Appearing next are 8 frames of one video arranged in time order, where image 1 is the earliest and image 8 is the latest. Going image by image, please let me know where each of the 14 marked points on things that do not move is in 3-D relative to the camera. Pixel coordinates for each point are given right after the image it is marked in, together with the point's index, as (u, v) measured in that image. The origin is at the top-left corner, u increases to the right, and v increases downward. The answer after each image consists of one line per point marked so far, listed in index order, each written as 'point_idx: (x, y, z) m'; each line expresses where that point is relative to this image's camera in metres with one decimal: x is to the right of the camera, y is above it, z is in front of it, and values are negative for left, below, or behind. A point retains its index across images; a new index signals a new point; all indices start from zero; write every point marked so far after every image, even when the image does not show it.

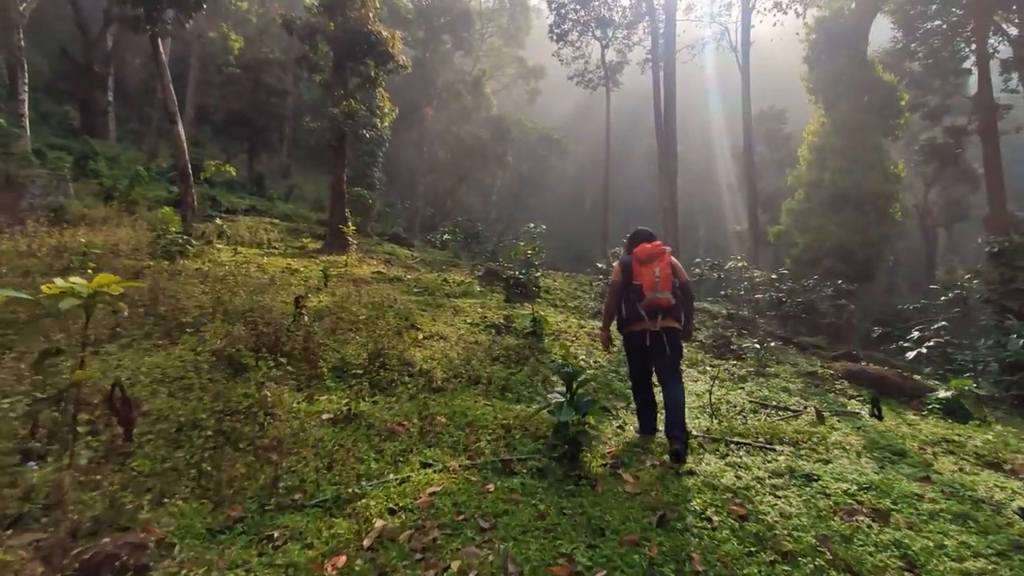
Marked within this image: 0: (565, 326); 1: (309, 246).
0: (+0.8, -0.6, +8.4) m
1: (-5.1, +1.1, +14.0) m
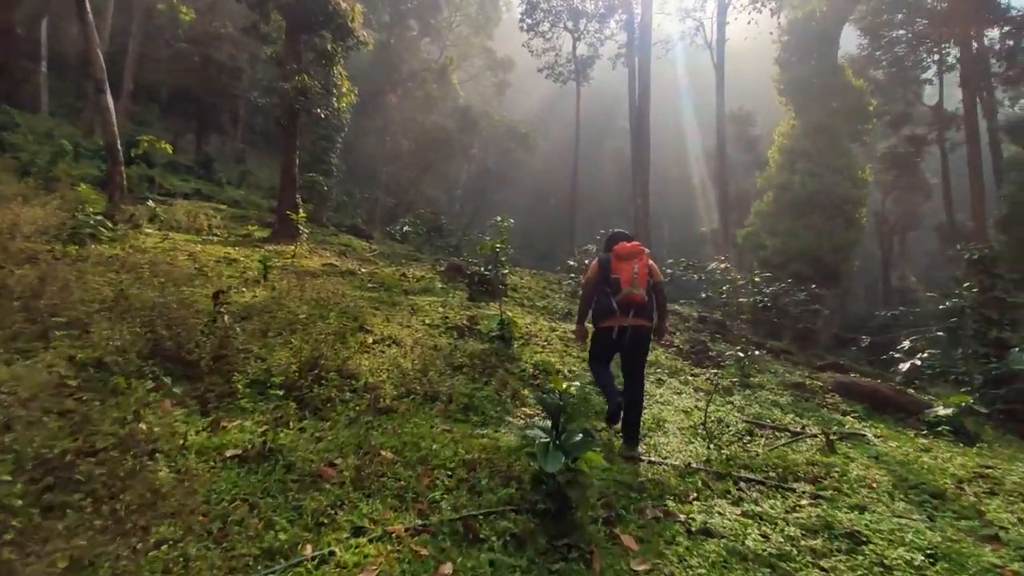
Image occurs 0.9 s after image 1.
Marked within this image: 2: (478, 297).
0: (+0.4, -0.6, +7.6) m
1: (-5.9, +1.3, +12.8) m
2: (-0.6, -0.2, +9.4) m
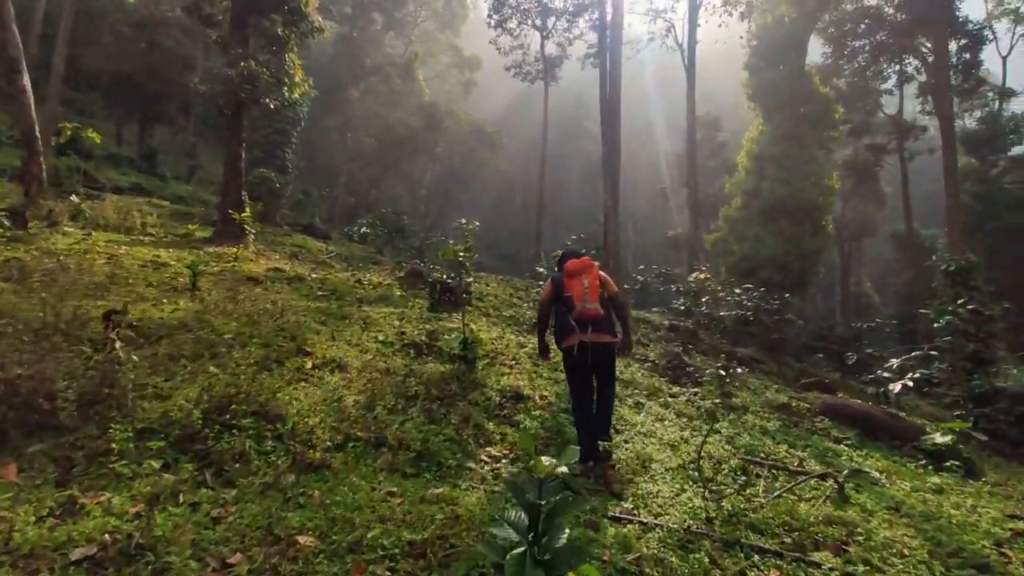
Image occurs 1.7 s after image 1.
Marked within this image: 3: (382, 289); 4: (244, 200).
0: (-0.1, -0.7, +6.9) m
1: (-6.7, +1.2, +11.7) m
2: (-1.2, -0.3, +8.7) m
3: (-2.3, 0.0, +9.5) m
4: (-5.8, +1.9, +11.9) m
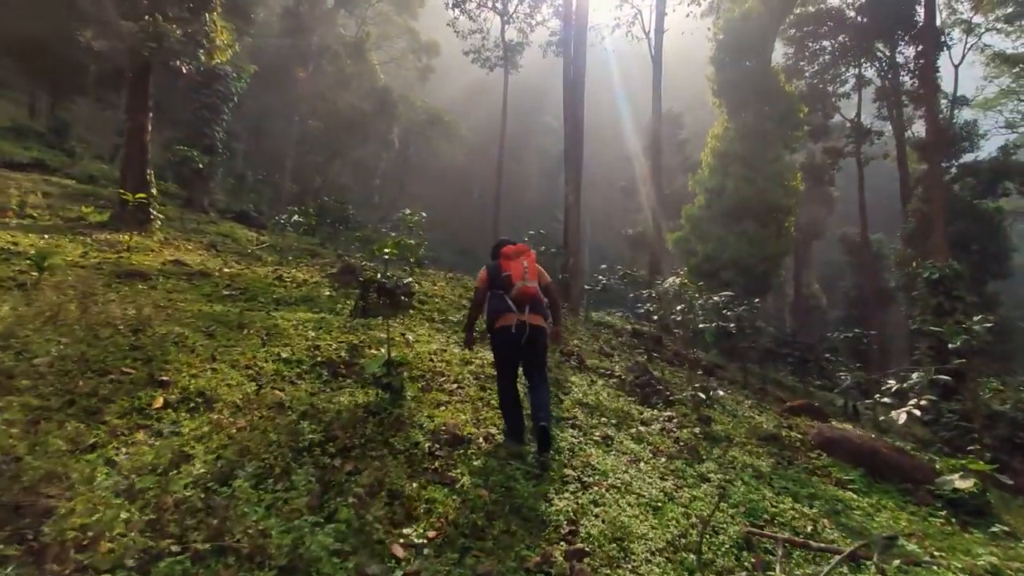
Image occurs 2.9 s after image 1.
0: (-0.7, -0.8, +5.7) m
1: (-7.6, +1.3, +9.9) m
2: (-1.9, -0.3, +7.4) m
3: (-3.0, 0.0, +8.1) m
4: (-6.7, +2.0, +10.2) m
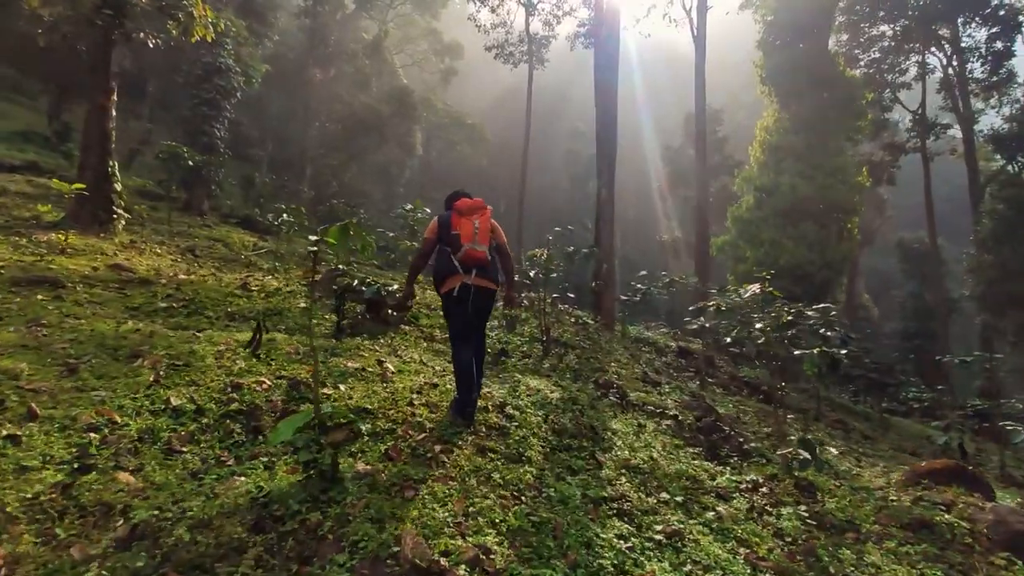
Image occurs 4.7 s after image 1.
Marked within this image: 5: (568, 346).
0: (-0.6, -0.8, +4.0) m
1: (-7.2, +1.1, +8.5) m
2: (-1.7, -0.4, +5.7) m
3: (-2.8, -0.1, +6.5) m
4: (-6.3, +1.8, +8.8) m
5: (+0.8, -0.8, +7.6) m
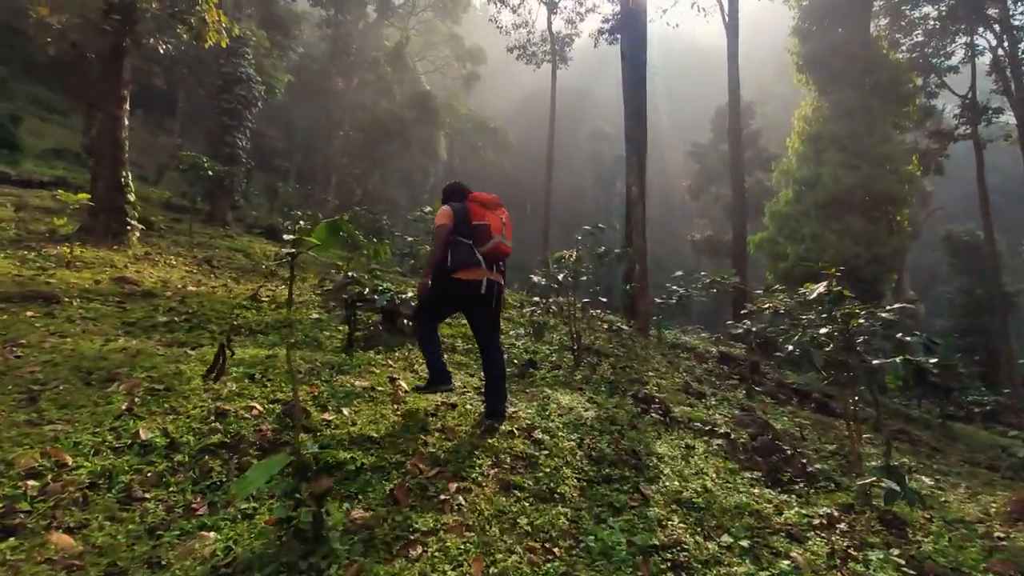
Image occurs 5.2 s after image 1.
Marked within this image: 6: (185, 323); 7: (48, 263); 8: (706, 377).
0: (-0.4, -0.9, +3.4) m
1: (-6.9, +0.9, +8.3) m
2: (-1.5, -0.5, +5.2) m
3: (-2.5, -0.3, +6.1) m
4: (-6.0, +1.6, +8.6) m
5: (+1.1, -0.8, +7.0) m
6: (-3.0, -0.3, +5.2) m
7: (-5.4, +0.3, +6.5) m
8: (+2.7, -1.3, +7.8) m
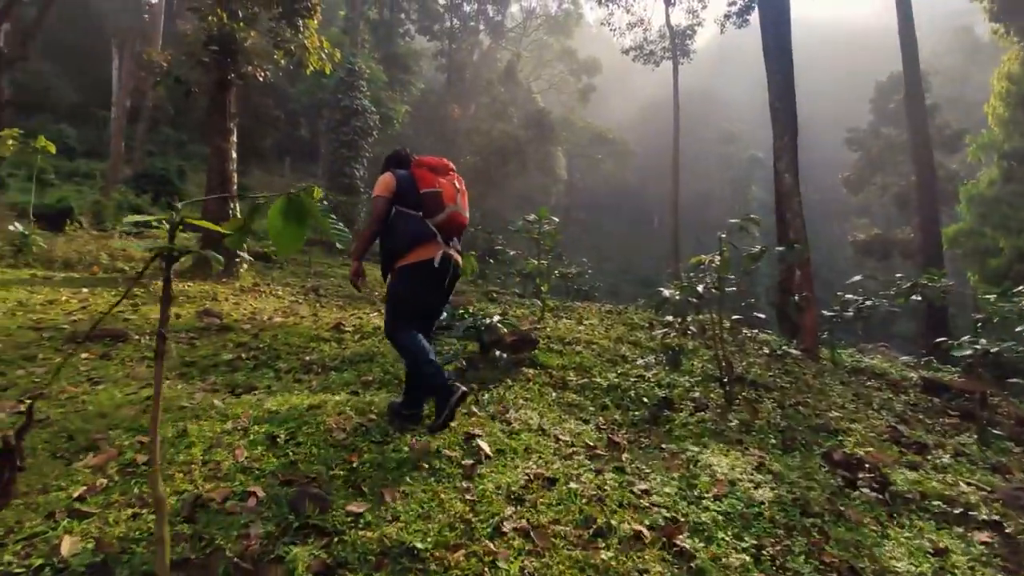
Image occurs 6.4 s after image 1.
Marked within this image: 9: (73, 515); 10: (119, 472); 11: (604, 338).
0: (+0.1, -1.0, +2.2) m
1: (-5.2, +0.4, +8.5) m
2: (-0.5, -0.7, +4.2) m
3: (-1.4, -0.5, +5.3) m
4: (-4.3, +1.1, +8.5) m
5: (+2.4, -1.0, +5.3) m
6: (-2.1, -0.6, +4.5) m
7: (-4.1, -0.1, +6.3) m
8: (+4.2, -1.3, +5.7) m
9: (-1.6, -0.8, +2.0) m
10: (-1.6, -0.8, +2.3) m
11: (+1.1, -0.5, +6.3) m
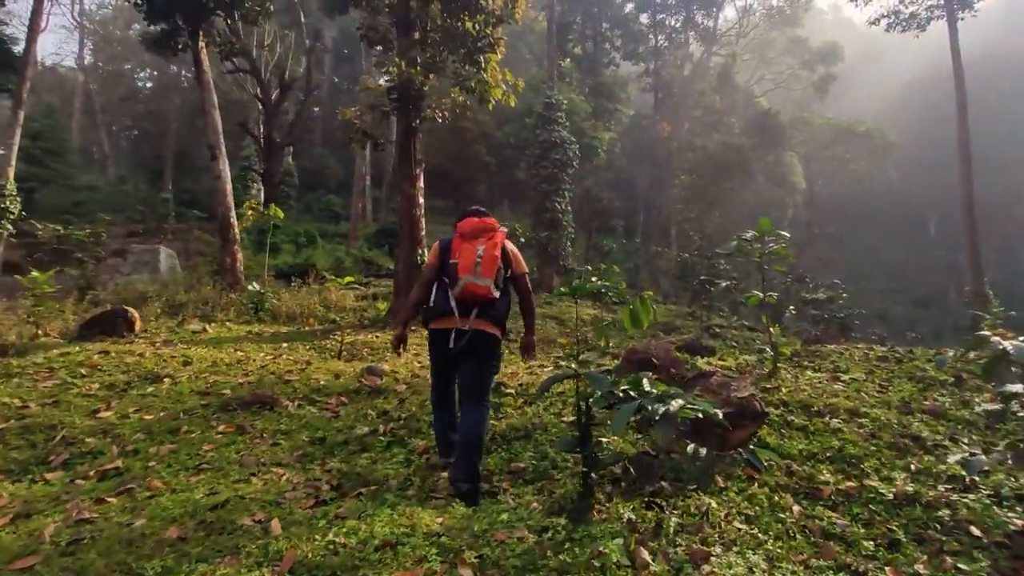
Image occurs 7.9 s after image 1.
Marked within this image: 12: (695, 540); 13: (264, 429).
0: (+0.3, -1.2, +0.7) m
1: (-2.1, -0.4, +8.7) m
2: (+0.5, -1.0, +2.8) m
3: (+0.1, -0.9, +4.2) m
4: (-1.3, +0.4, +8.4) m
5: (+3.6, -1.2, +2.7) m
6: (-0.8, -1.0, +3.8) m
7: (-2.0, -0.7, +6.2) m
8: (+5.4, -1.4, +2.4) m
9: (-1.3, -1.1, +1.3) m
10: (-1.3, -1.0, +1.5) m
11: (+2.8, -0.8, +4.1) m
12: (+0.9, -1.1, +2.6) m
13: (-1.7, -0.9, +3.8) m
